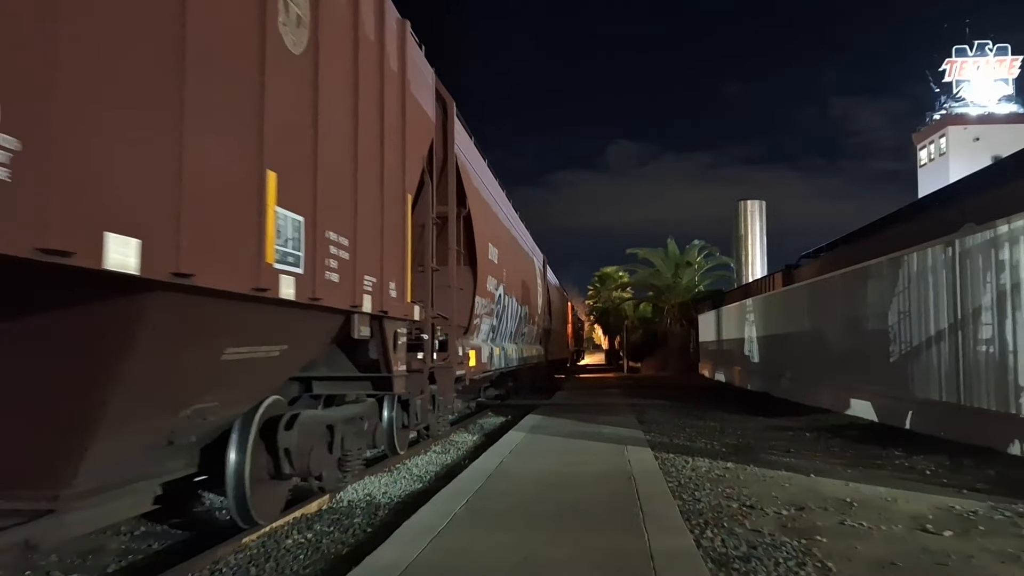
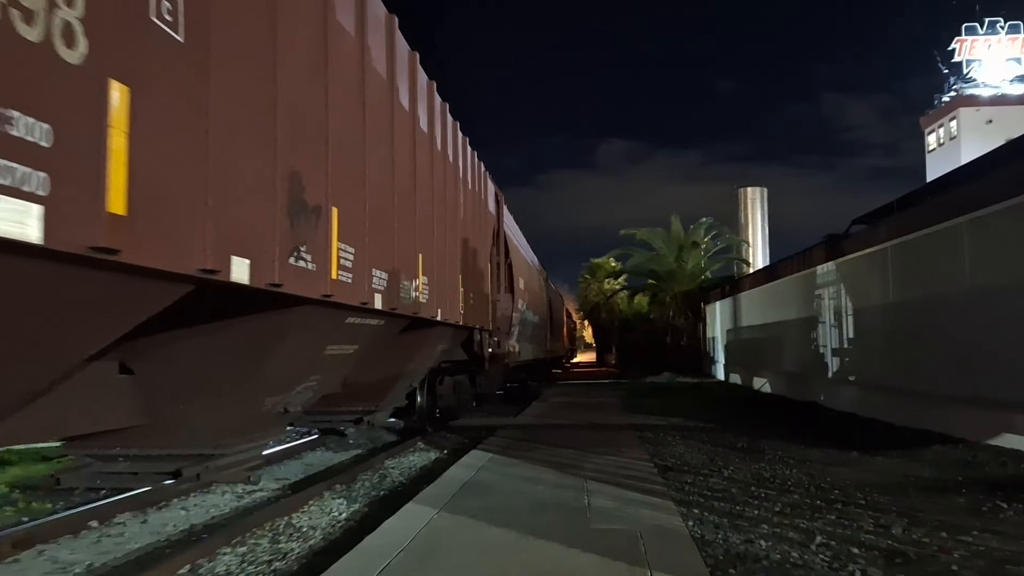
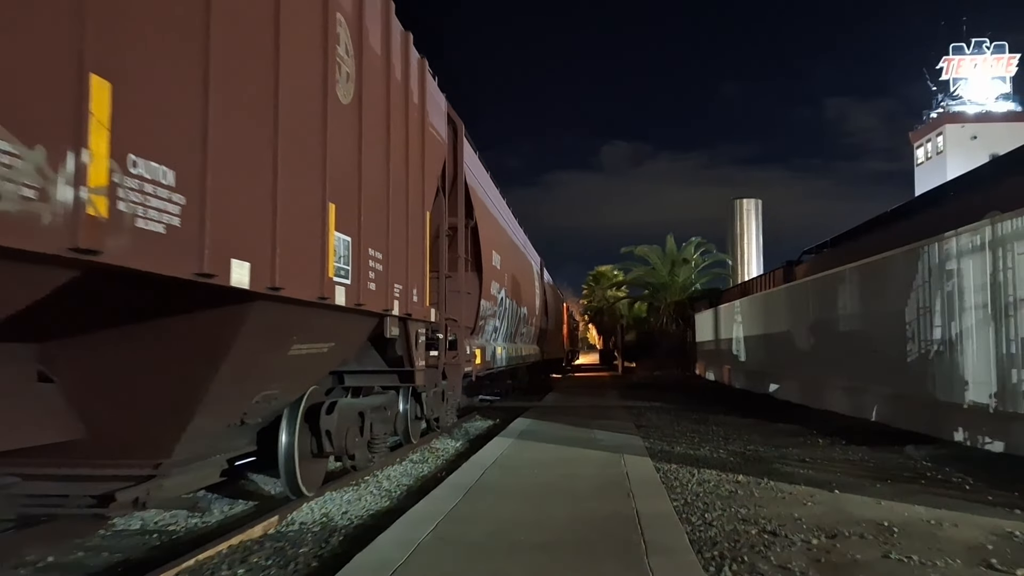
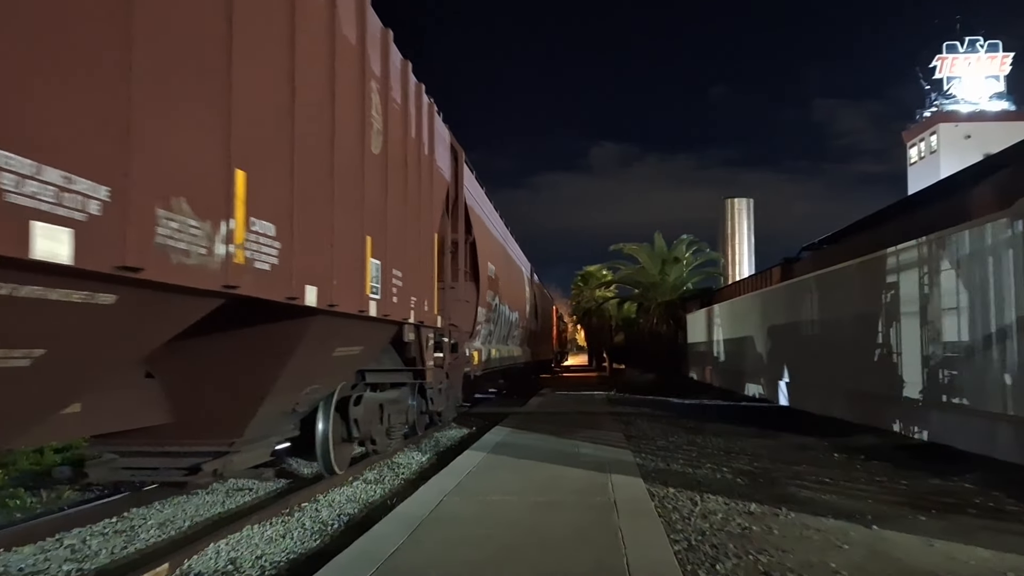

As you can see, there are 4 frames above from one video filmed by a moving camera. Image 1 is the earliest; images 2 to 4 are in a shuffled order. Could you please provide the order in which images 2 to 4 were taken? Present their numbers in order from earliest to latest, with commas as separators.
3, 4, 2
